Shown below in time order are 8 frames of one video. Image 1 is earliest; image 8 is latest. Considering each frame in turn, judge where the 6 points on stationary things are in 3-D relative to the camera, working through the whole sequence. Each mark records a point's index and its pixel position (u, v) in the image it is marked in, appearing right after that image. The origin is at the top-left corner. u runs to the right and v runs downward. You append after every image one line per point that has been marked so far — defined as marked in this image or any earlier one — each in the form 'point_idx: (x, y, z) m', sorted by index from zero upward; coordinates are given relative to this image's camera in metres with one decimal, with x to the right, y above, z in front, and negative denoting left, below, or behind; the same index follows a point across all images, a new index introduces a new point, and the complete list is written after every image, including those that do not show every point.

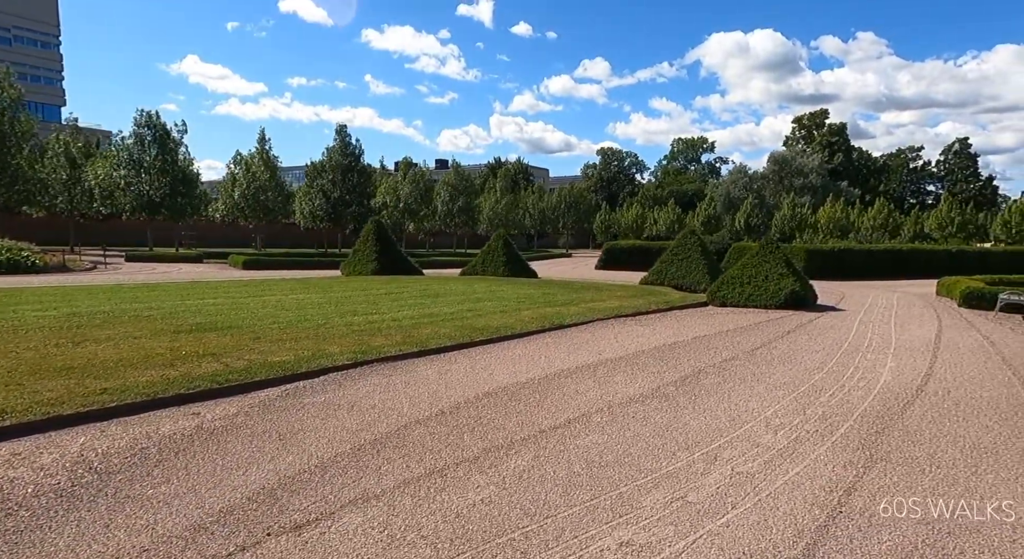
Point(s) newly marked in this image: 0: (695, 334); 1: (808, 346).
0: (+3.3, -1.0, +12.1) m
1: (+5.1, -1.2, +11.4) m
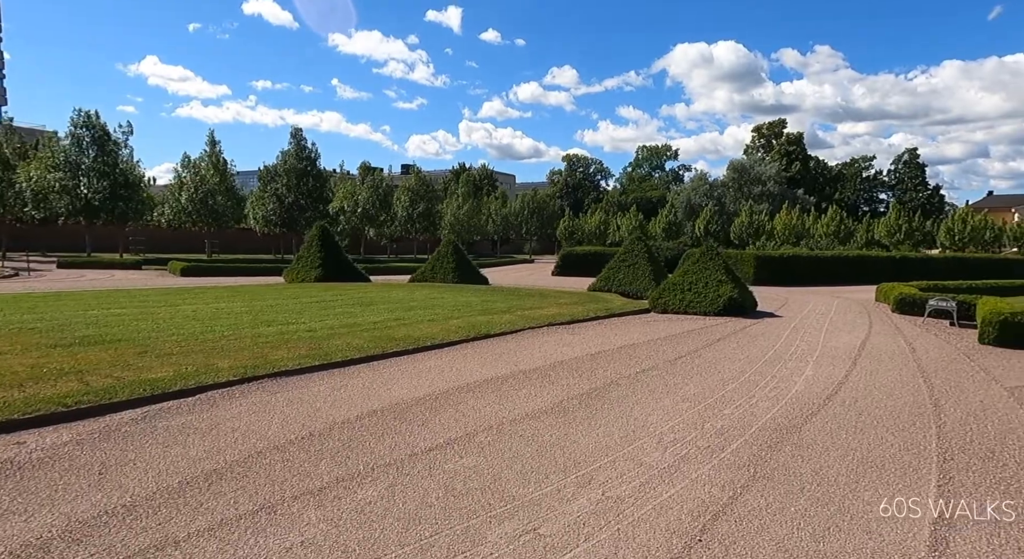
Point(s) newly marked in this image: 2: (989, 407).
0: (+2.0, -1.2, +12.0) m
1: (+3.8, -1.3, +11.4) m
2: (+5.9, -1.6, +8.3) m
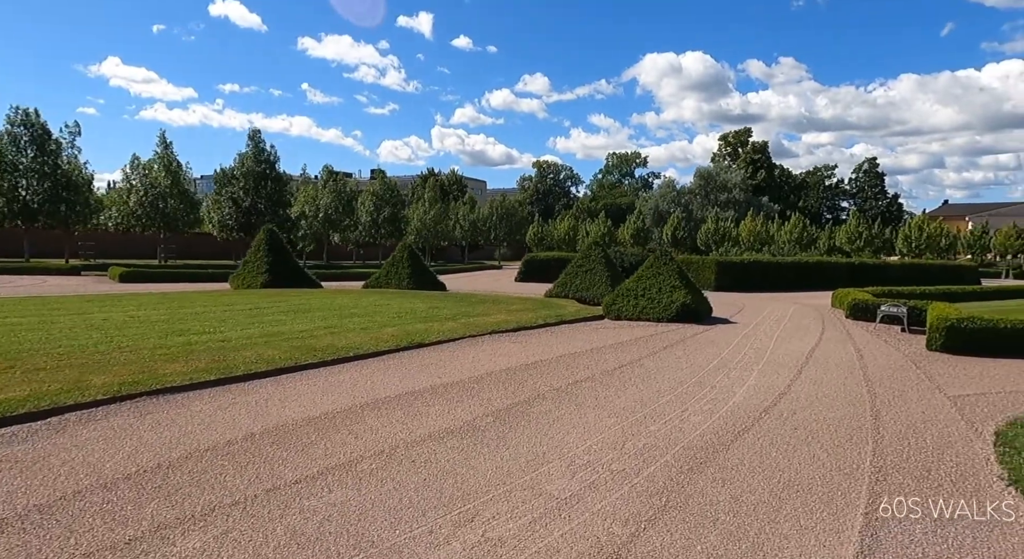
0: (+0.9, -1.3, +11.5) m
1: (+2.7, -1.4, +11.0) m
2: (+5.0, -1.7, +7.9) m
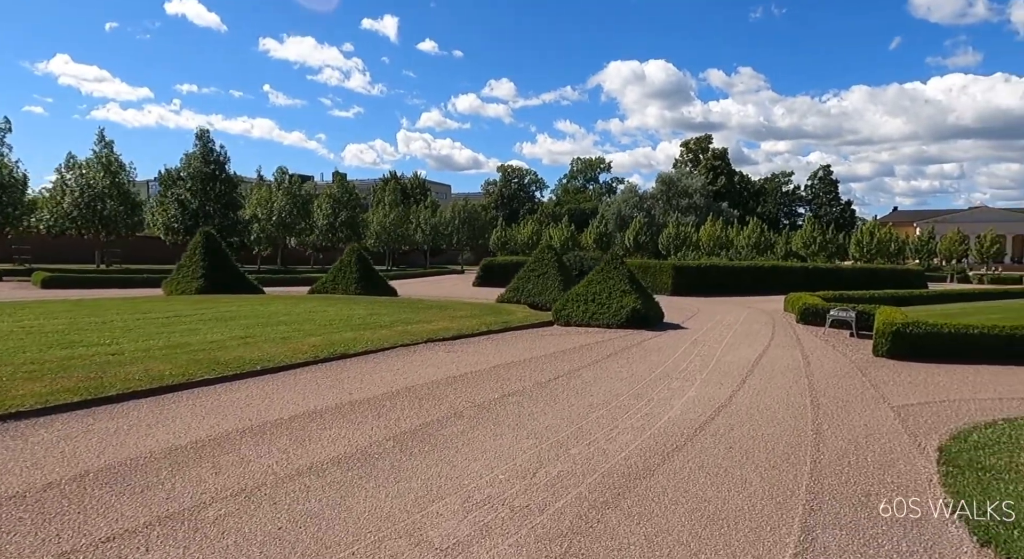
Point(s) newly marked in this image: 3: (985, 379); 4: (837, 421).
0: (-0.2, -1.4, +10.9) m
1: (+1.6, -1.5, +10.5) m
2: (+4.1, -1.7, +7.5) m
3: (+8.3, -1.7, +11.7) m
4: (+3.9, -1.7, +8.0) m
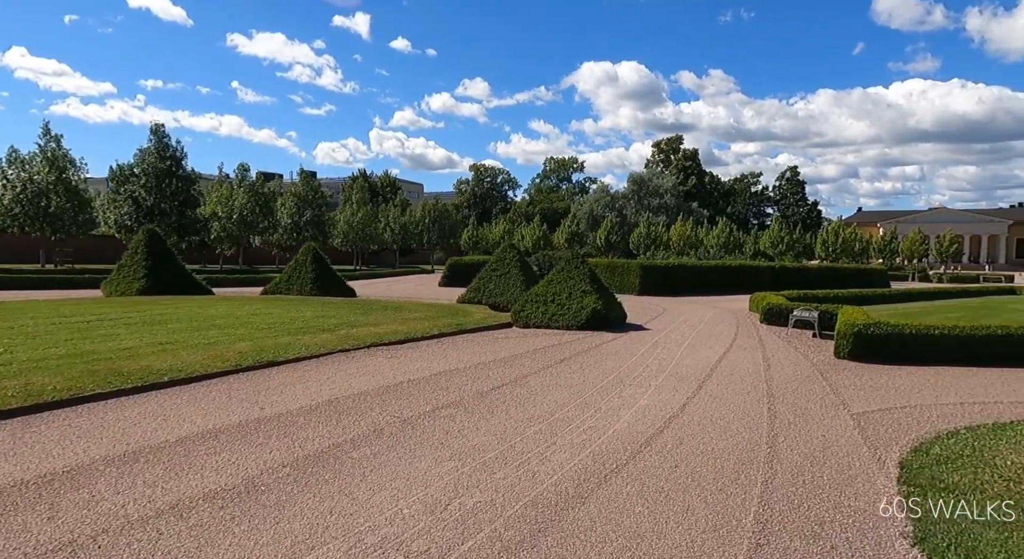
0: (-1.0, -1.4, +10.2) m
1: (+0.8, -1.5, +9.8) m
2: (+3.3, -1.7, +7.0) m
3: (+7.4, -1.7, +11.3) m
4: (+3.2, -1.7, +7.5) m
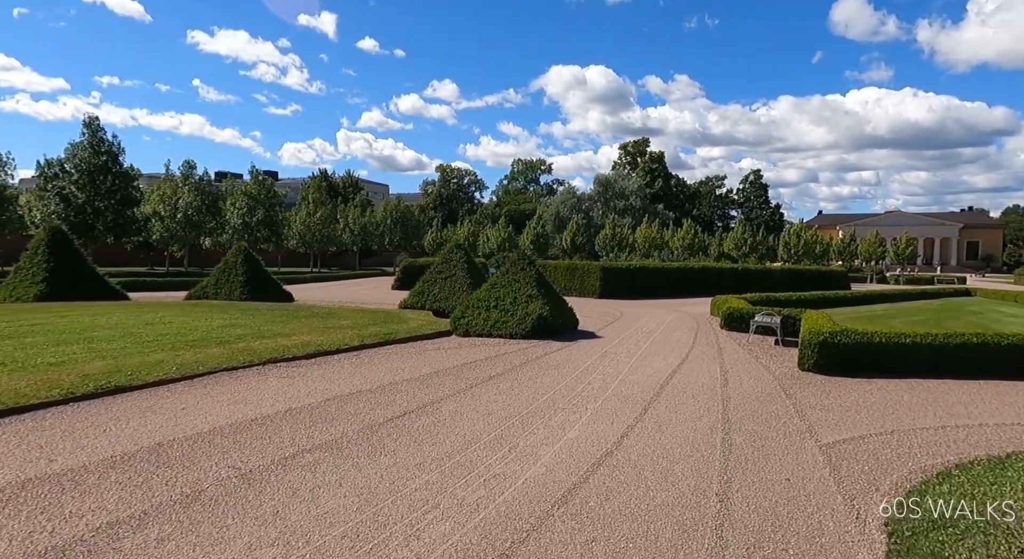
0: (-2.2, -1.4, +8.5) m
1: (-0.3, -1.6, +8.3) m
2: (+2.4, -1.8, +5.5) m
3: (+6.2, -1.8, +10.1) m
4: (+2.2, -1.8, +6.0) m
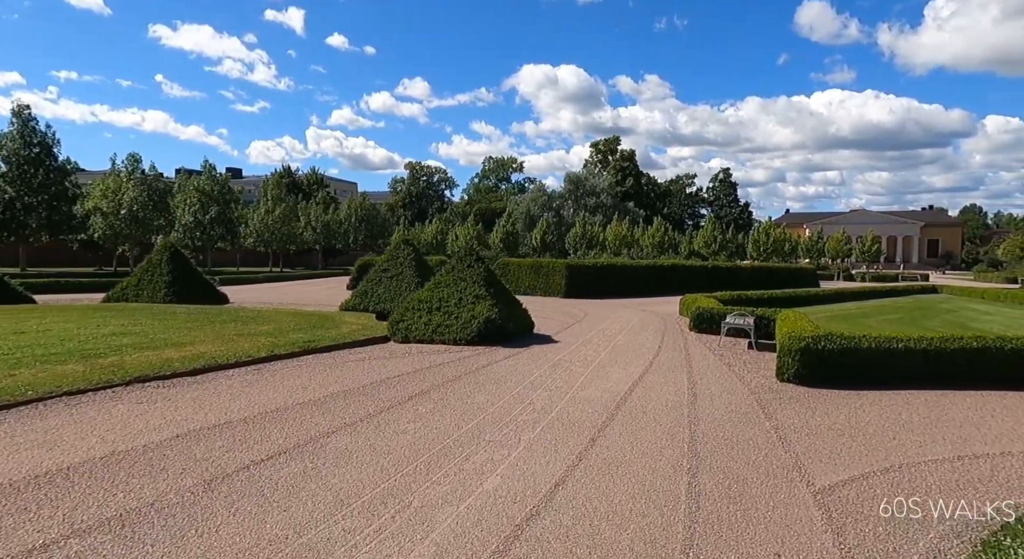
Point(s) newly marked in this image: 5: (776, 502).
0: (-3.0, -1.4, +6.6) m
1: (-1.2, -1.6, +6.4) m
2: (+1.6, -1.8, +3.8) m
3: (+5.3, -1.8, +8.5) m
4: (+1.4, -1.8, +4.3) m
5: (+2.2, -1.8, +5.3) m
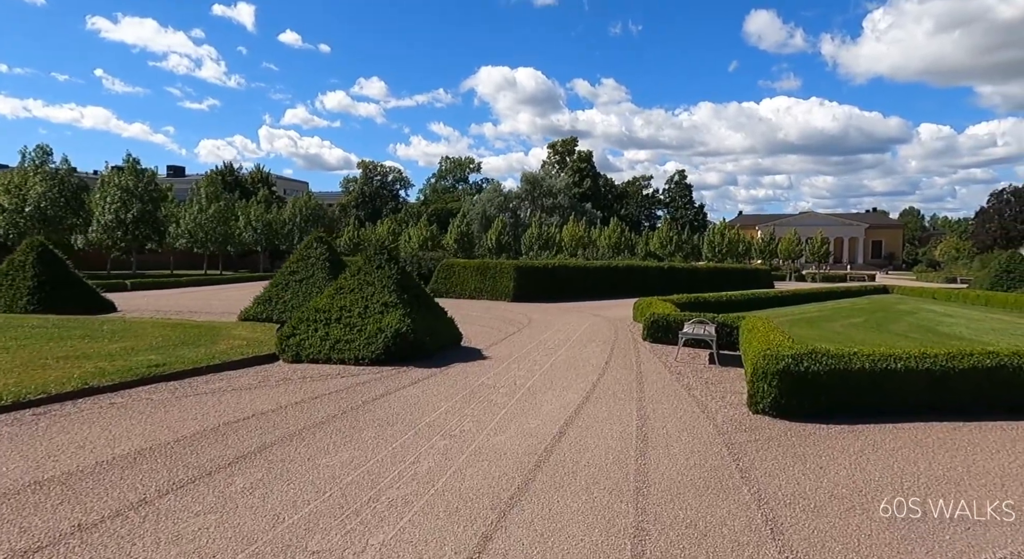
0: (-4.0, -1.5, +3.8) m
1: (-2.2, -1.6, +3.8) m
2: (+0.8, -1.8, +1.3) m
3: (+4.1, -1.8, +6.3) m
4: (+0.5, -1.8, +1.8) m
5: (+1.2, -1.8, +2.9) m
